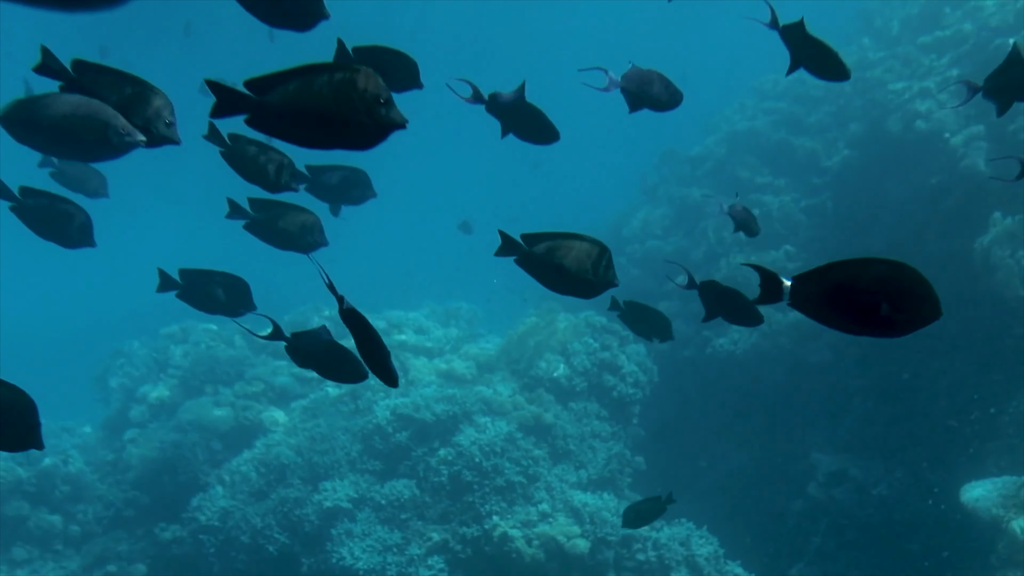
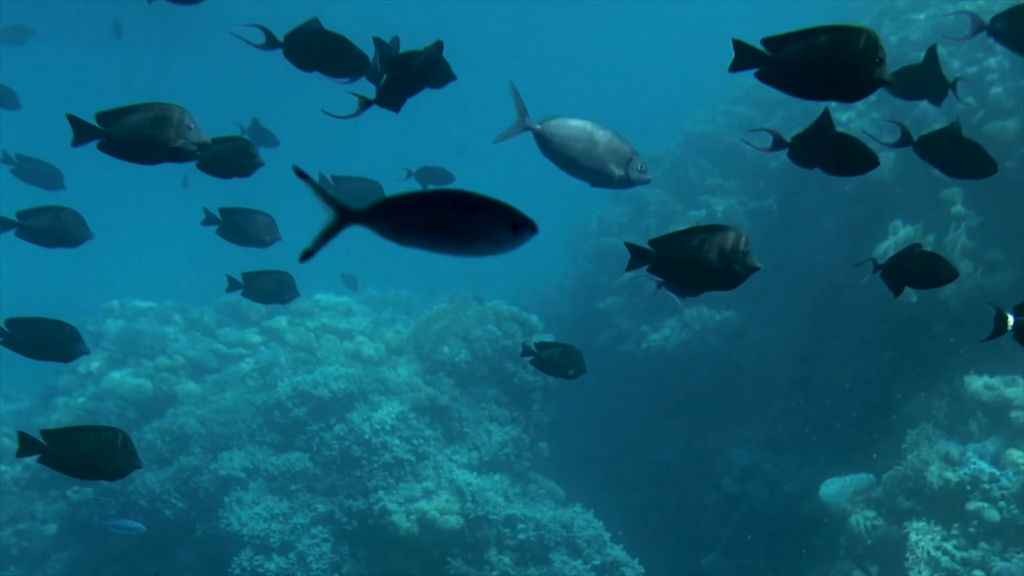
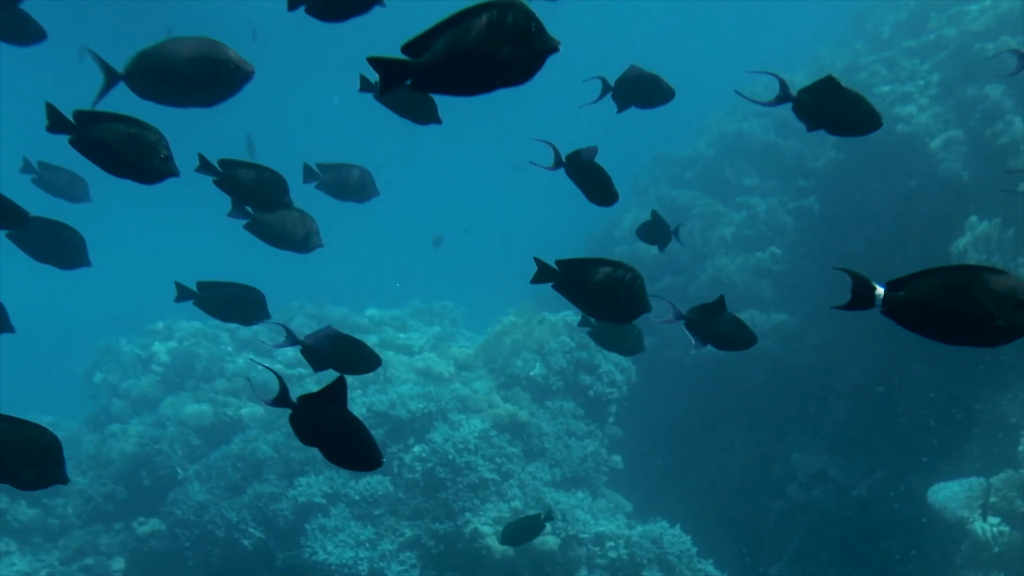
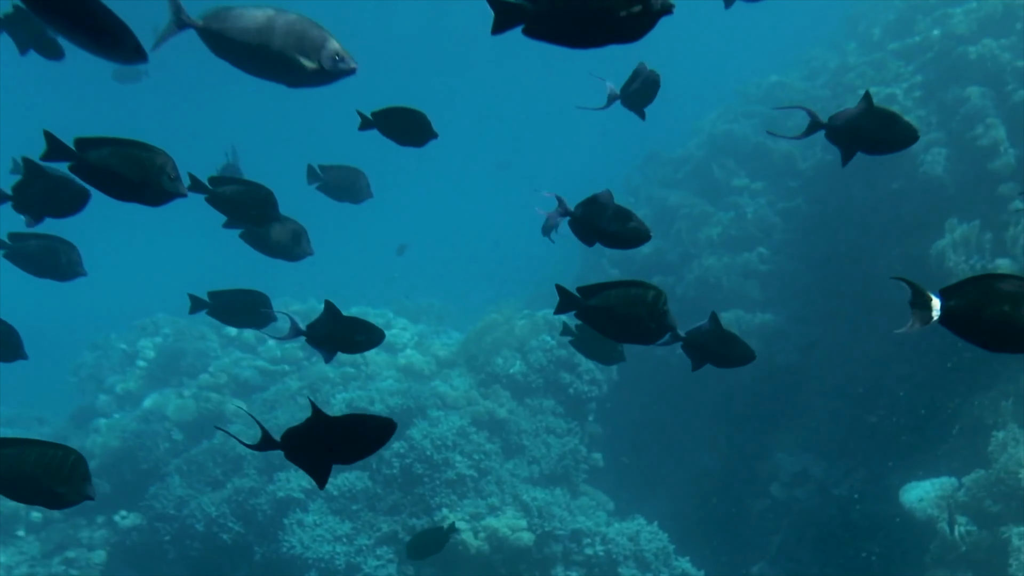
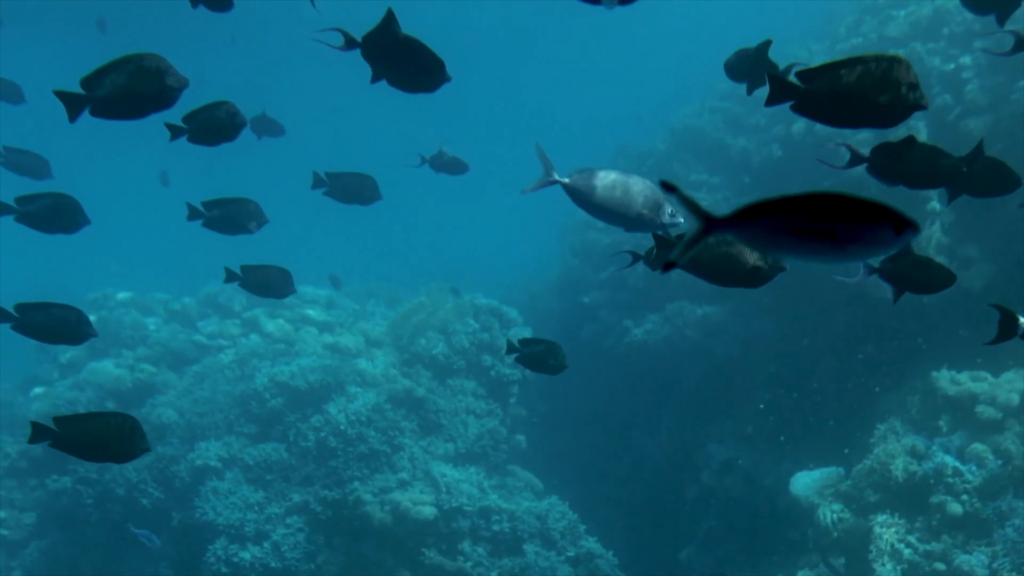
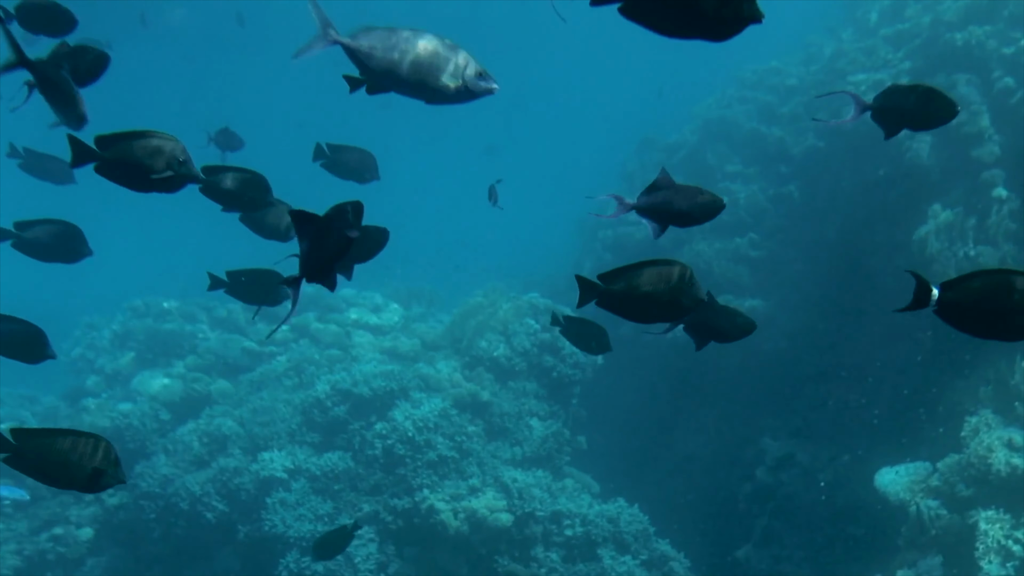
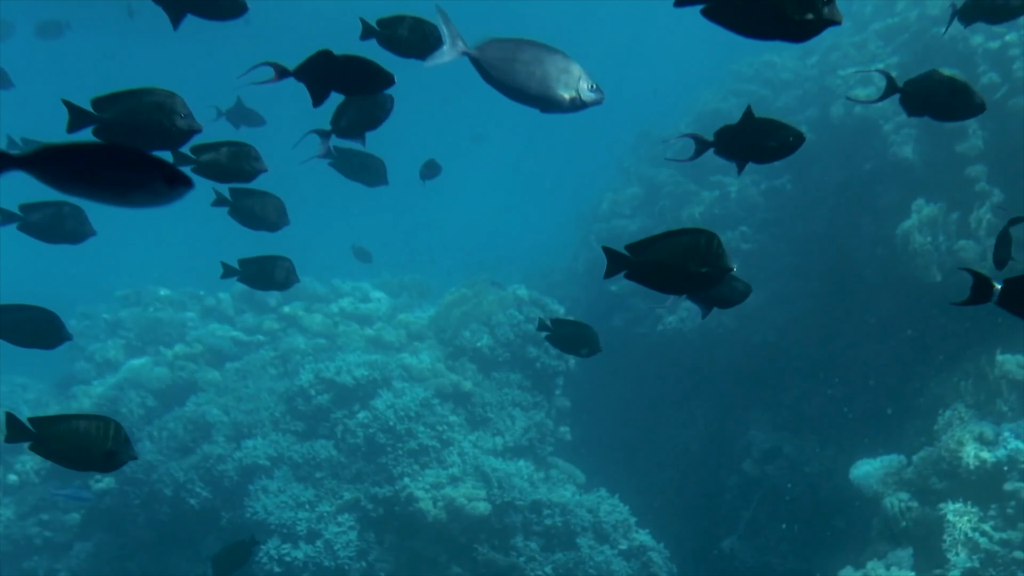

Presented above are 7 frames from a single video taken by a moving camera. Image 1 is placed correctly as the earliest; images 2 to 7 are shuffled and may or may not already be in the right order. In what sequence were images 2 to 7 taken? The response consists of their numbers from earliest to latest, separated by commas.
3, 4, 6, 7, 2, 5
